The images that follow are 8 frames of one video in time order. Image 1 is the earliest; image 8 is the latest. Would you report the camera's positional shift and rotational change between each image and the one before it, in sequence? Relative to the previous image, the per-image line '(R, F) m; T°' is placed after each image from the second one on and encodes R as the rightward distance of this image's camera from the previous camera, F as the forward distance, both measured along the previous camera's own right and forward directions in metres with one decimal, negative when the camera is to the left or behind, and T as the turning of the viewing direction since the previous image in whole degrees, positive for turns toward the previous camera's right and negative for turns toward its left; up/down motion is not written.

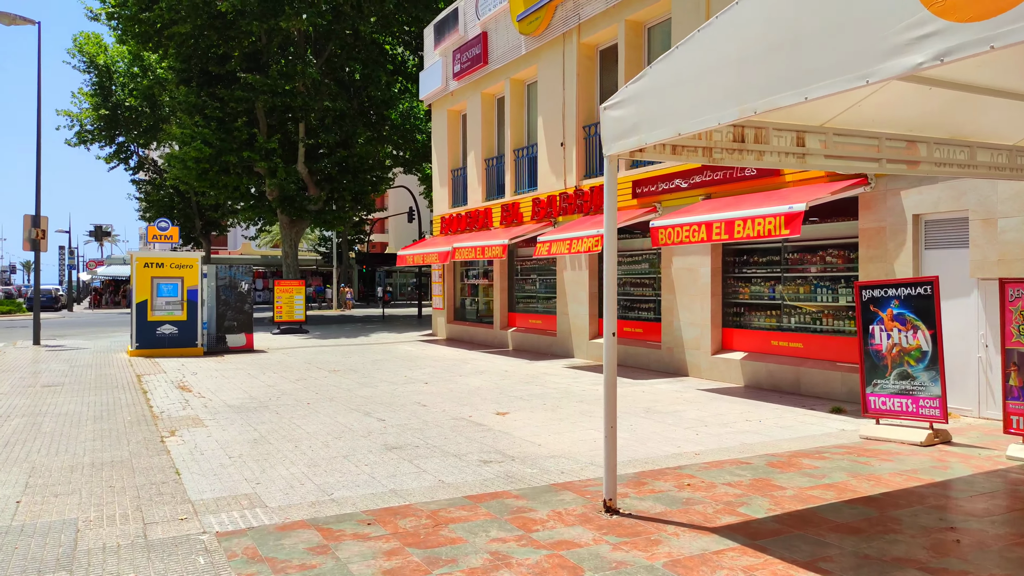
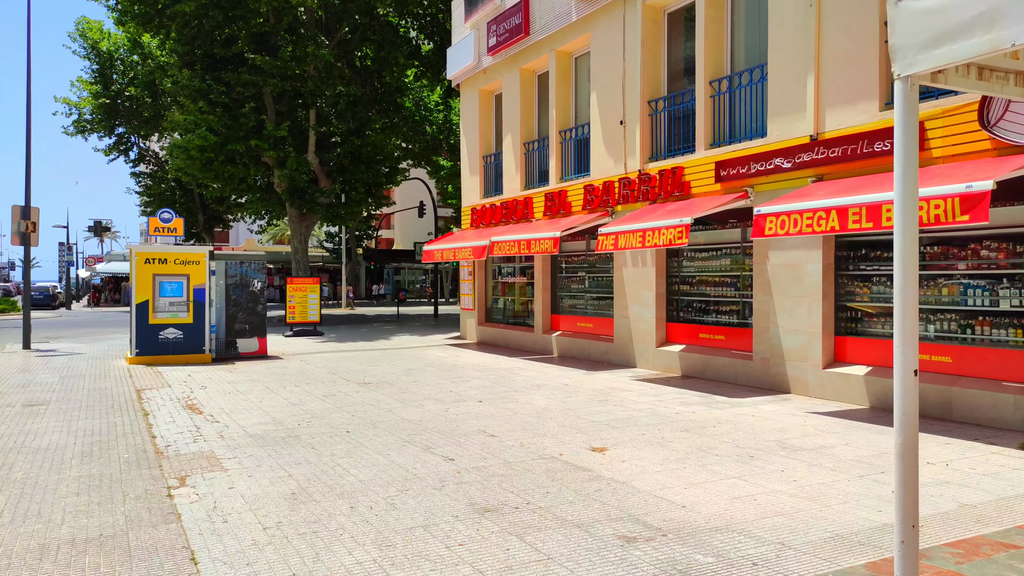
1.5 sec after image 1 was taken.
(-0.9, +1.8) m; 0°
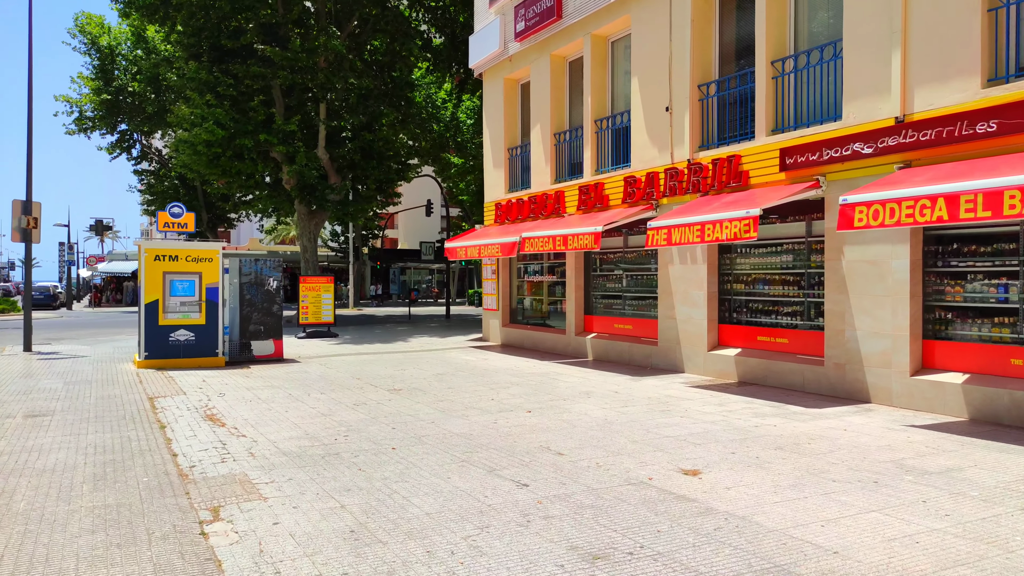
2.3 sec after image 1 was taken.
(-0.6, +0.9) m; 0°
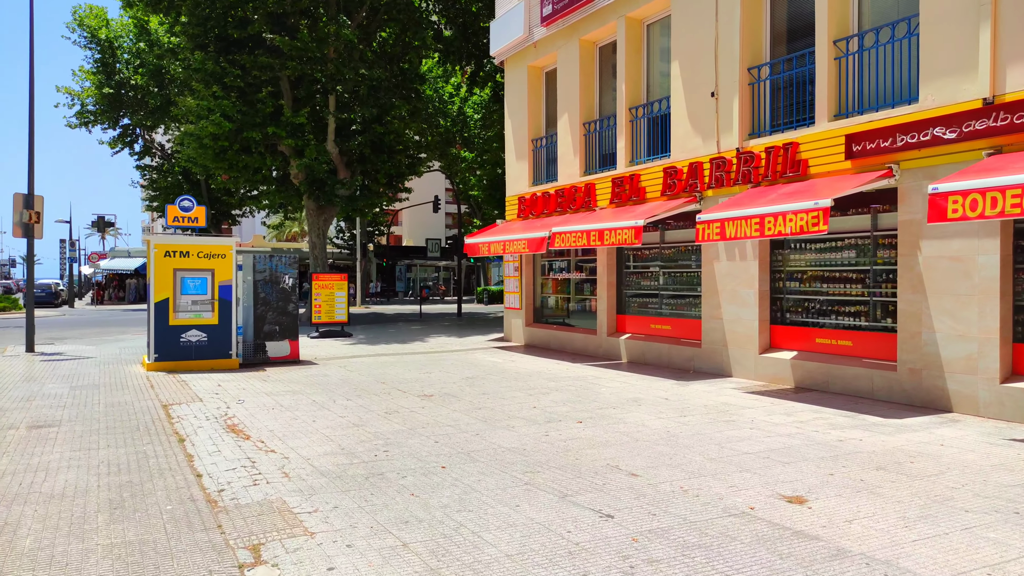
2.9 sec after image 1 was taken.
(-0.5, +0.7) m; 0°
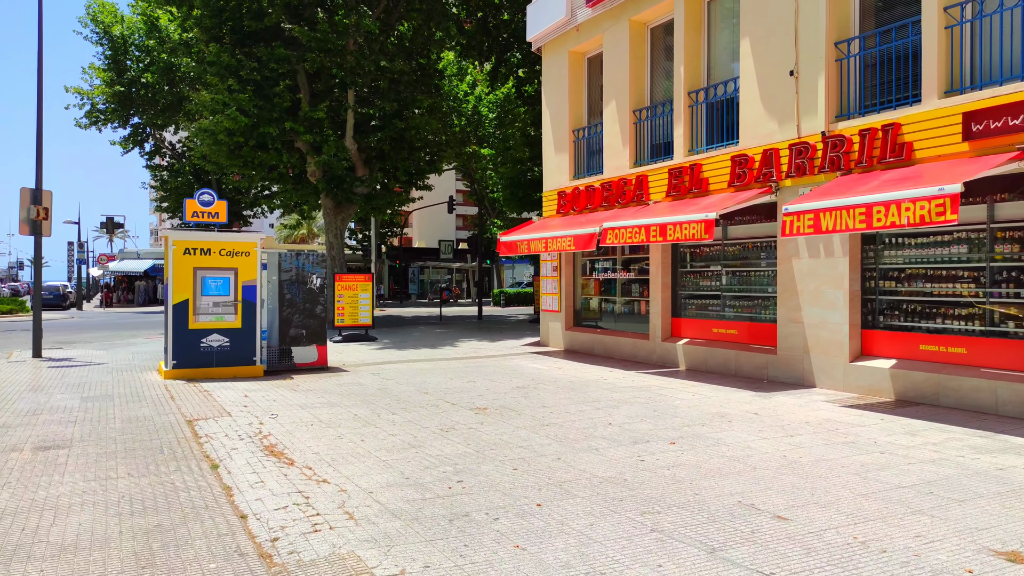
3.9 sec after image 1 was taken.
(-0.7, +1.1) m; 0°
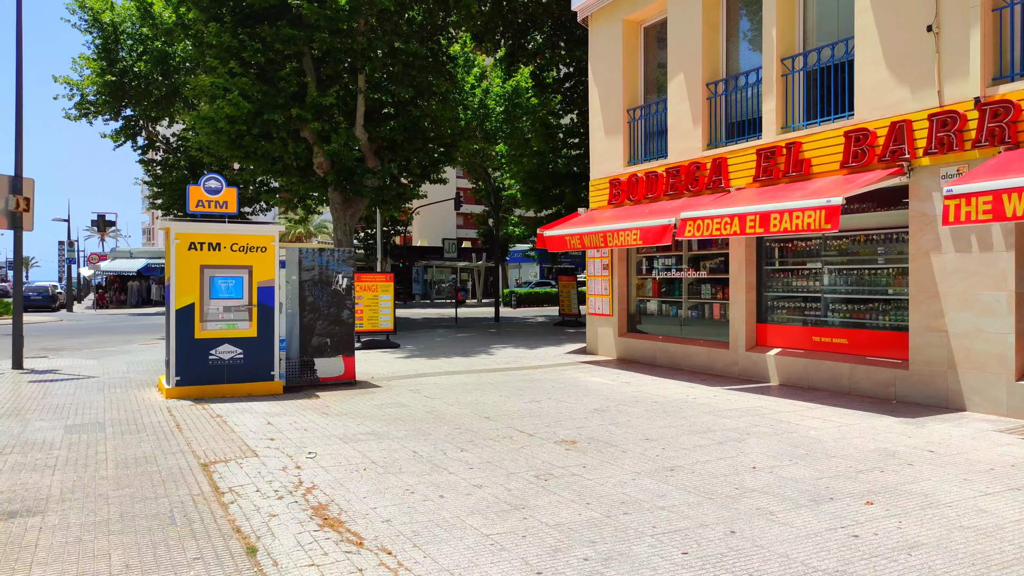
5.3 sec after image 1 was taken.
(-0.9, +1.8) m; 0°
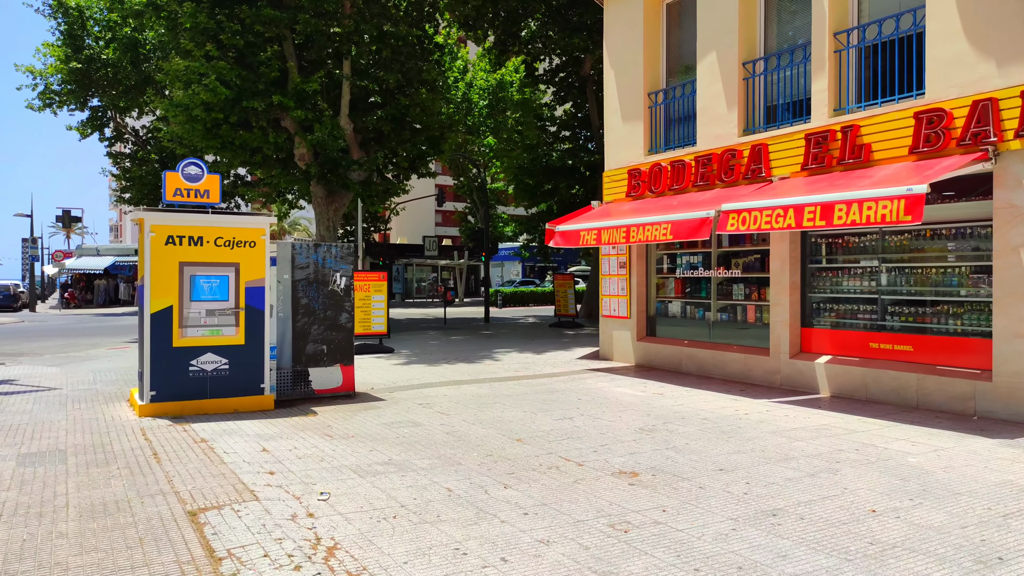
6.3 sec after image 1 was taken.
(-0.6, +1.2) m; +2°
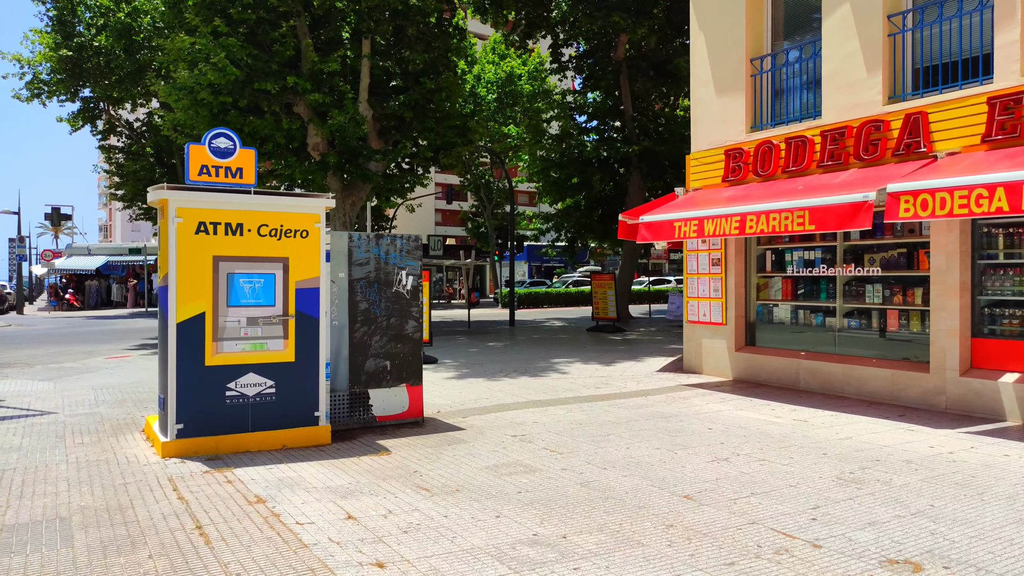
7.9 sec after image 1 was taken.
(-1.2, +1.9) m; +1°
